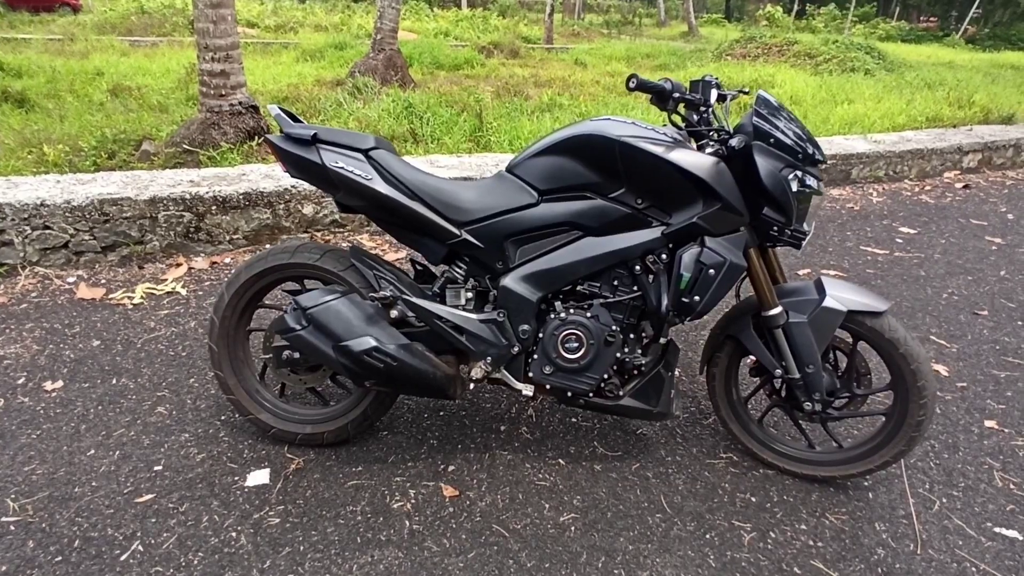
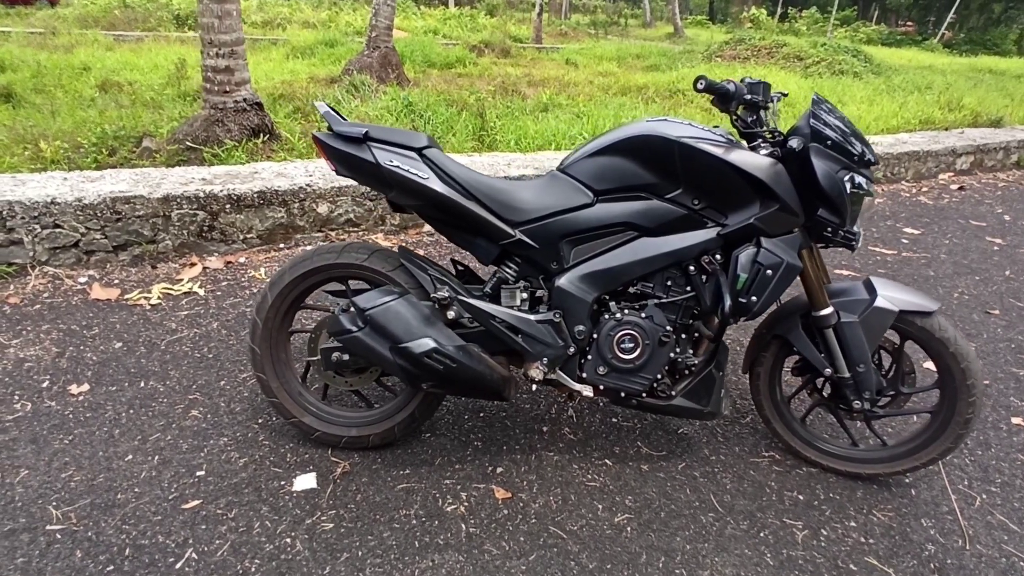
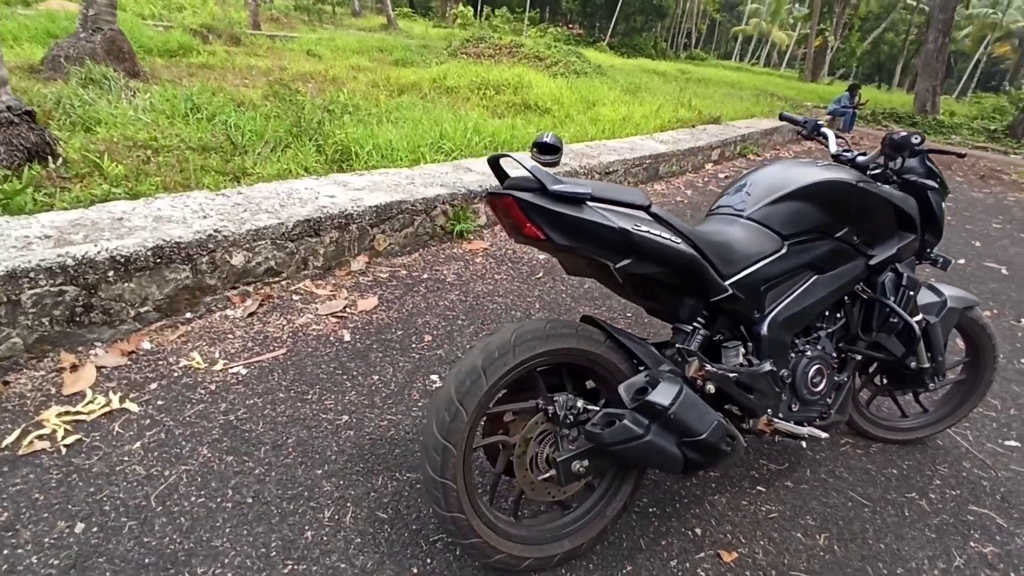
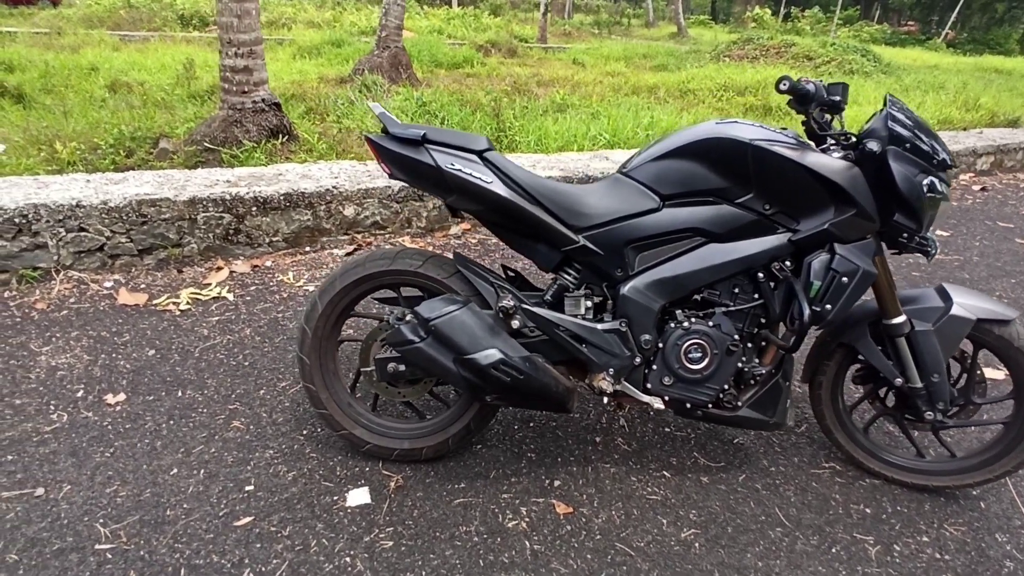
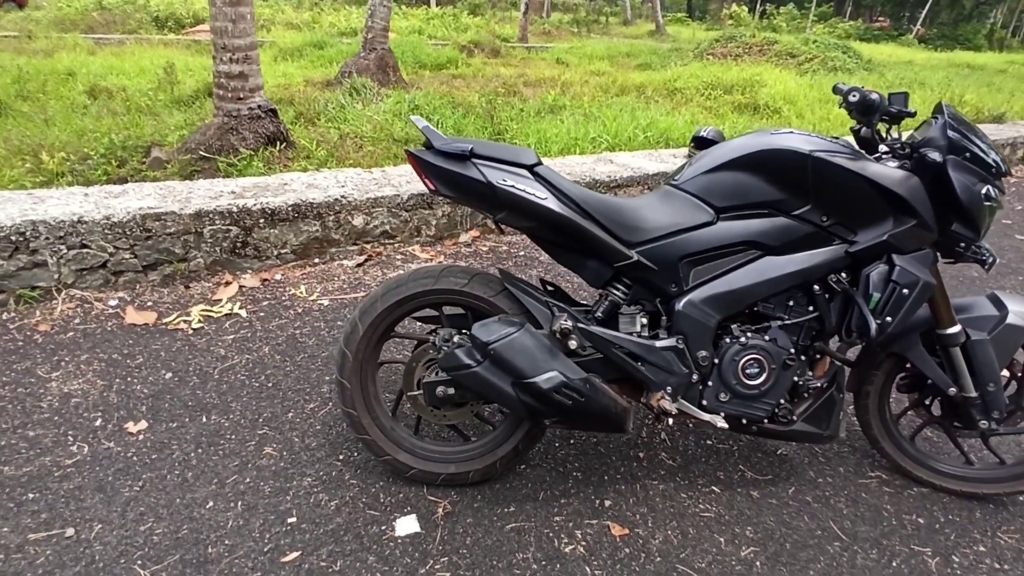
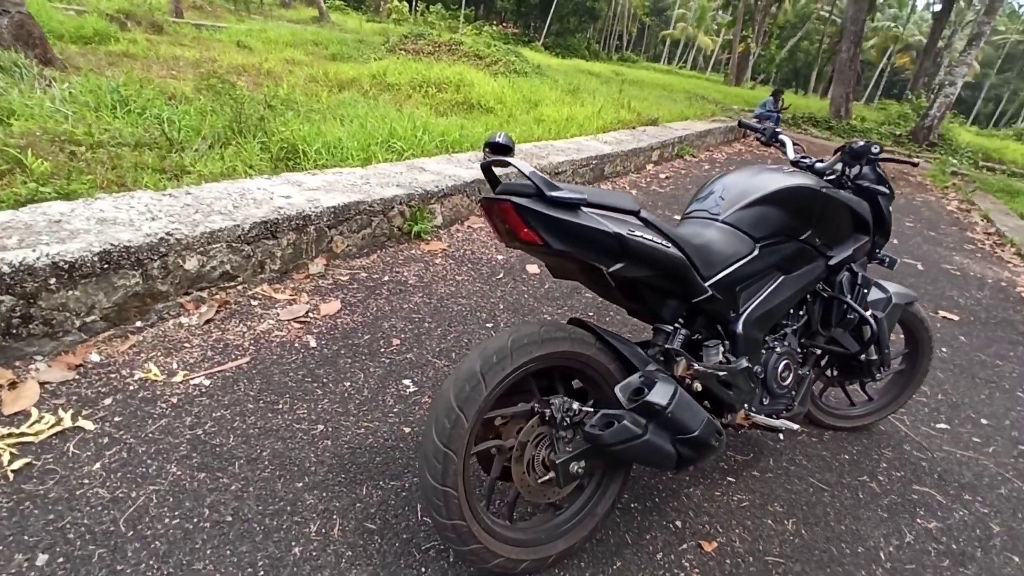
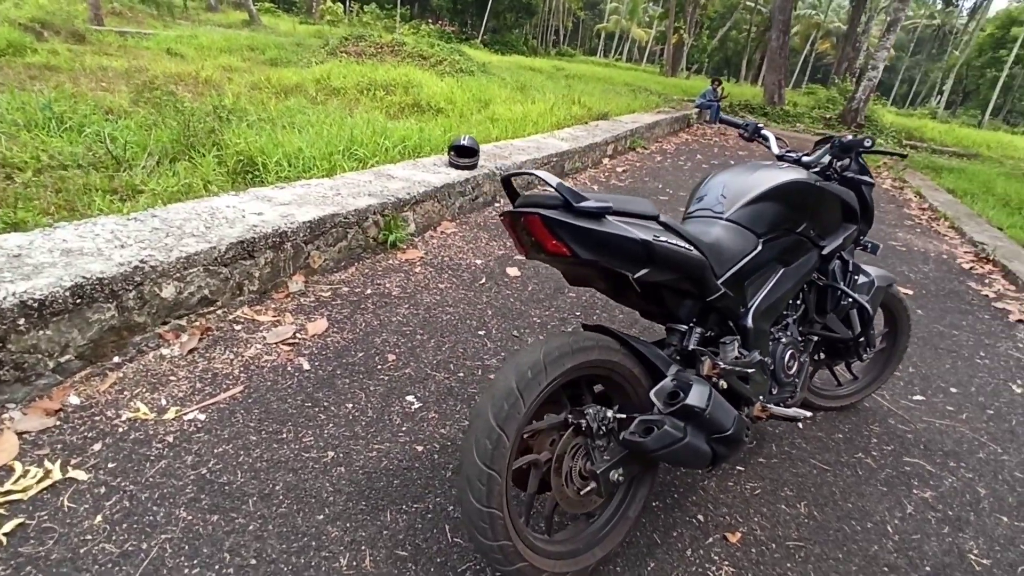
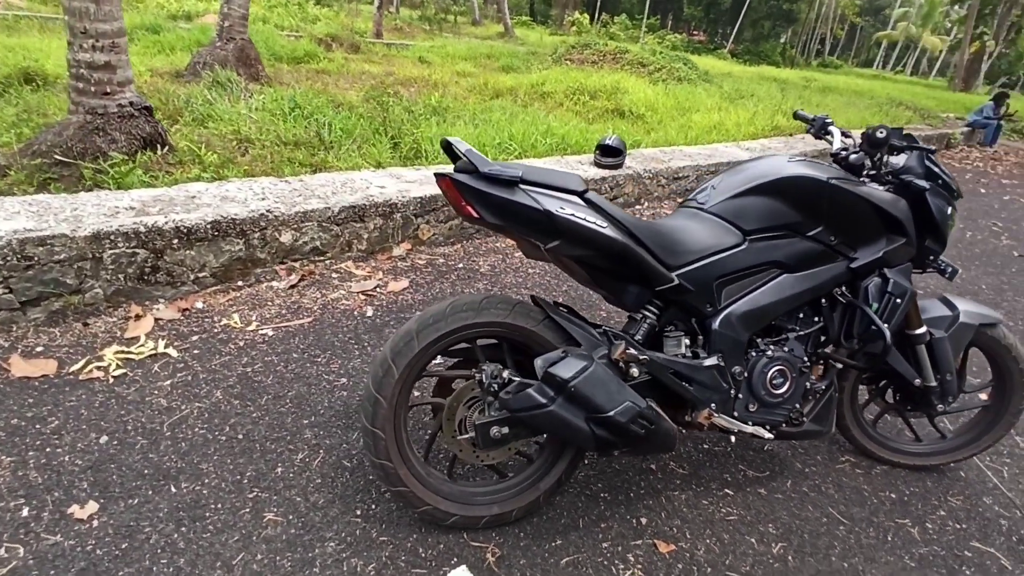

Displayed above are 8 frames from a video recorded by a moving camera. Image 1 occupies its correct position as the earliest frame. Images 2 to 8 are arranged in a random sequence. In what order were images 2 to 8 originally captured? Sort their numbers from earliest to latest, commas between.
2, 4, 5, 8, 3, 6, 7
